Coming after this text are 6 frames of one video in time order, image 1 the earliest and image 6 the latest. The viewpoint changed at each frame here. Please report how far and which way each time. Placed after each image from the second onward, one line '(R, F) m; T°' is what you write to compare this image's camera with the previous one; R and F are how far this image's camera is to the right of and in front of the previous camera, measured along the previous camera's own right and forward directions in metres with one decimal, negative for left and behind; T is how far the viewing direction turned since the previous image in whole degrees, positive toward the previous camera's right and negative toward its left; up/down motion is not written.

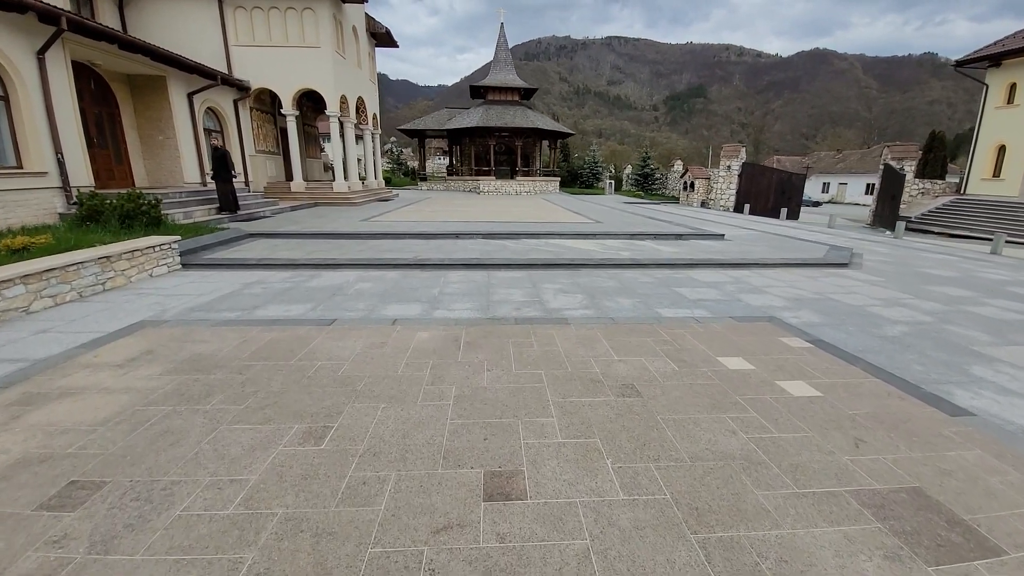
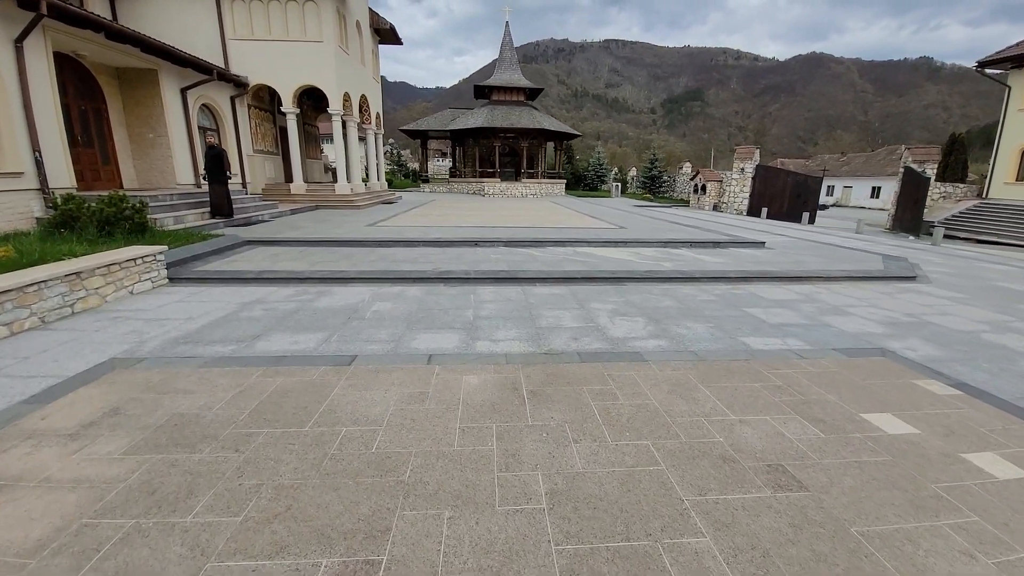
(-0.5, +0.8) m; 0°
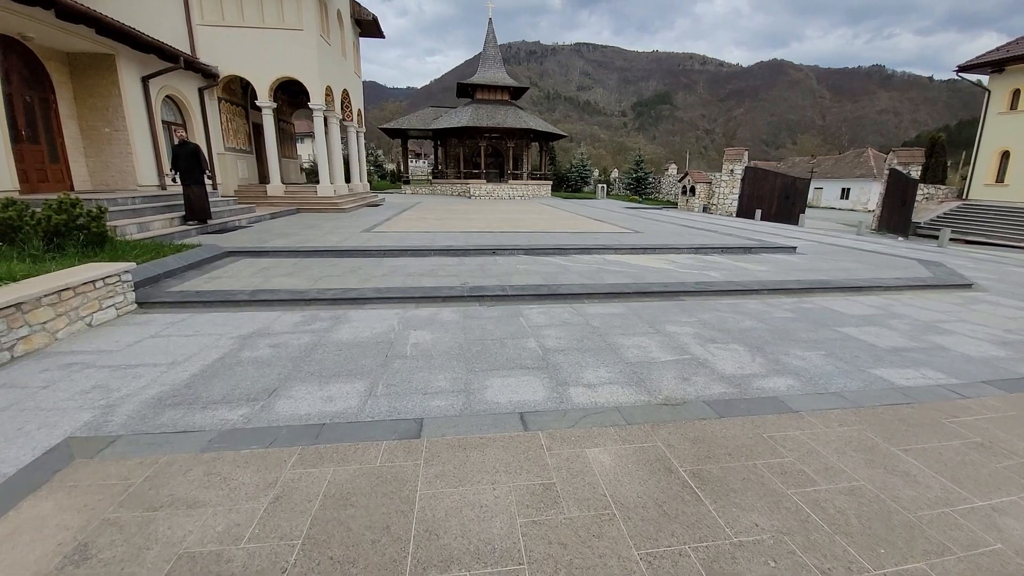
(-0.8, +0.8) m; +4°
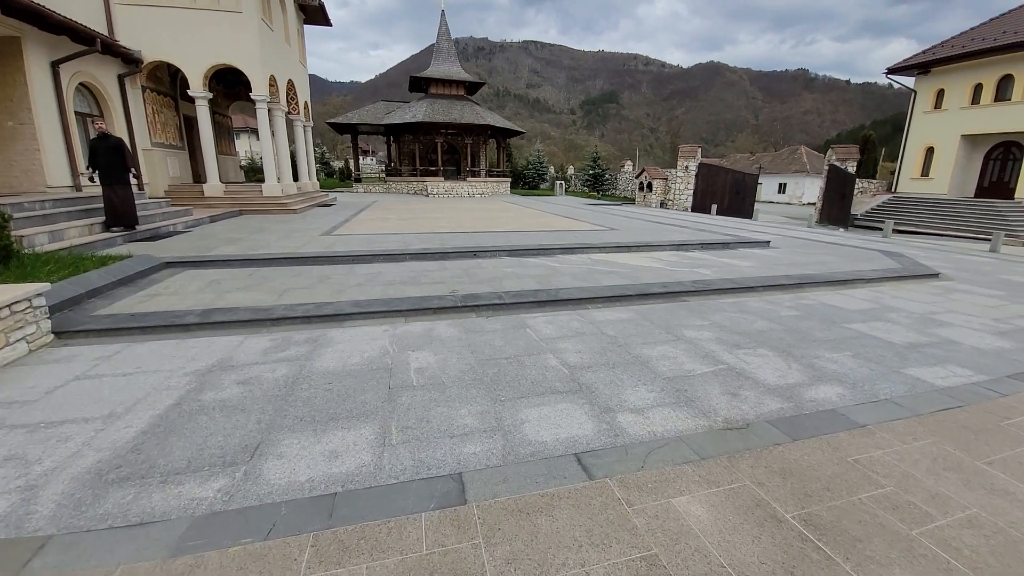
(-0.4, +0.5) m; +6°
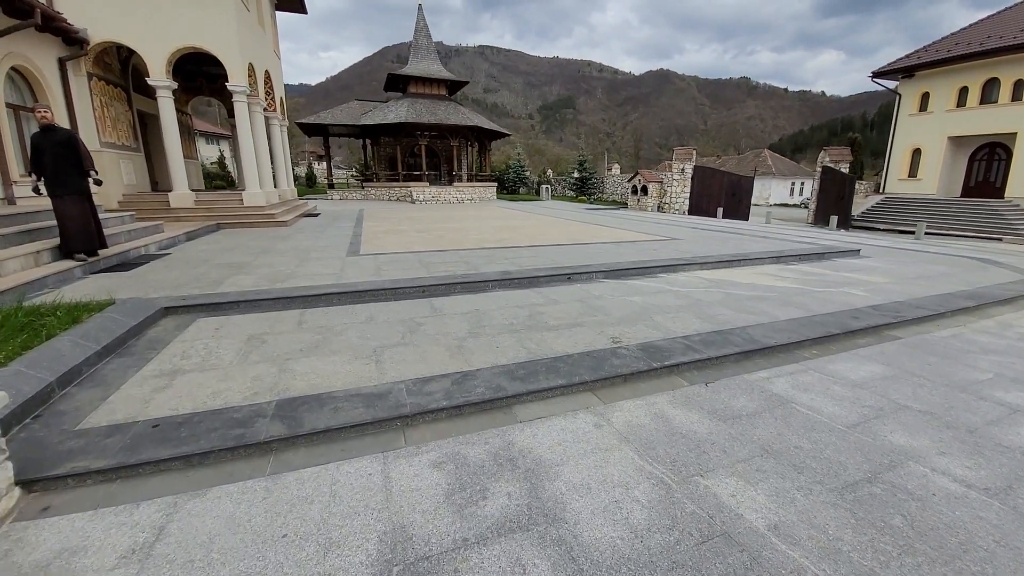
(-1.8, +1.4) m; +5°
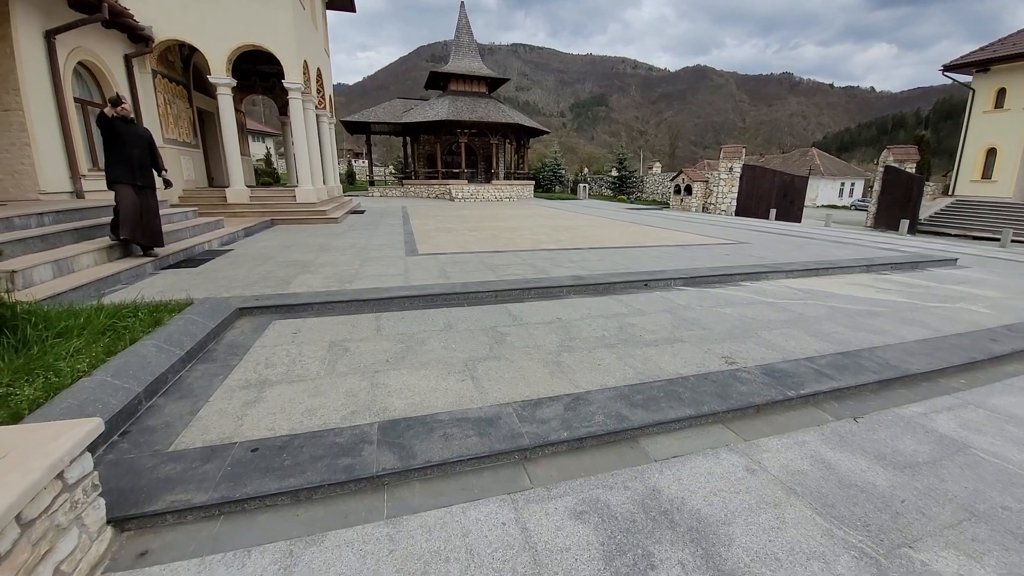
(-0.5, +0.3) m; -4°
